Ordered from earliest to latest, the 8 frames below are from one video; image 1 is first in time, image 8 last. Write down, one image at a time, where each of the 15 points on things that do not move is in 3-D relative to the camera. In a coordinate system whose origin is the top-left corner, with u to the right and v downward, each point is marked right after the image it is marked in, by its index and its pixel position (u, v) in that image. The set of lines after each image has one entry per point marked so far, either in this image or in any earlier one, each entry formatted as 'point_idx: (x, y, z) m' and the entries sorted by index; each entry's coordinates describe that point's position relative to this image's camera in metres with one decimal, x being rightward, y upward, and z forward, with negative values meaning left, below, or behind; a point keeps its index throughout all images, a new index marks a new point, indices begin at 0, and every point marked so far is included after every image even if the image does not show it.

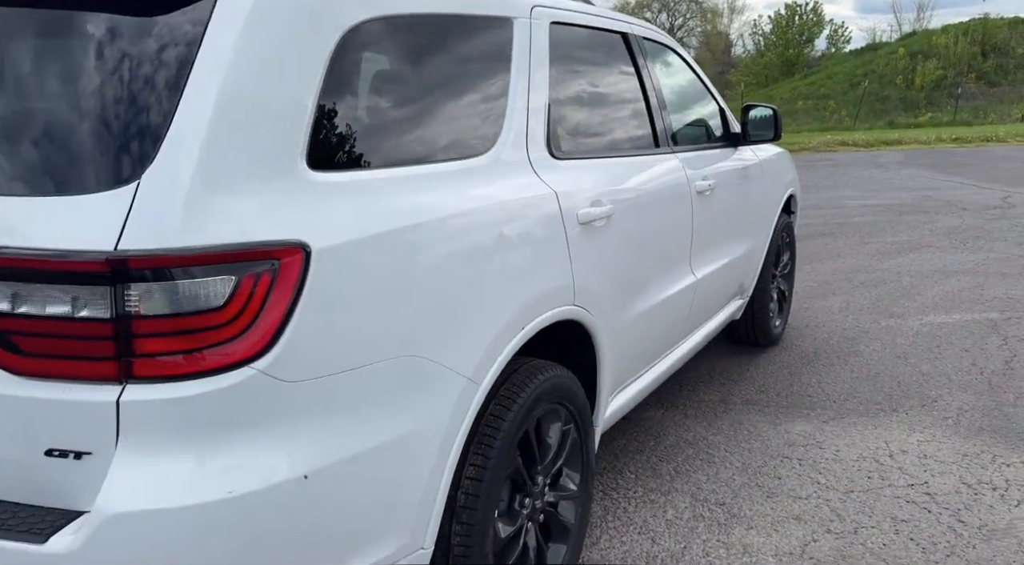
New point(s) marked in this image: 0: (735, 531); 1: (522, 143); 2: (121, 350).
0: (+0.9, -0.9, +3.0) m
1: (0.0, +0.4, +2.4) m
2: (-0.7, -0.1, +1.4) m
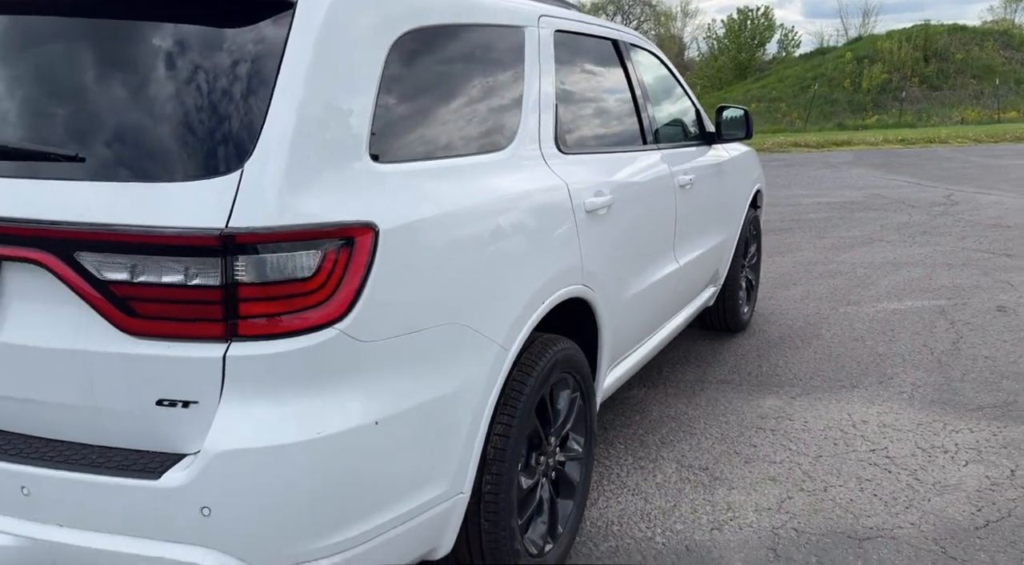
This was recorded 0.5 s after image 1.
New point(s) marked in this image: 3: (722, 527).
0: (+0.9, -0.9, +3.3) m
1: (+0.1, +0.5, +2.7) m
2: (-0.6, -0.1, +1.7) m
3: (+0.8, -0.9, +3.0) m
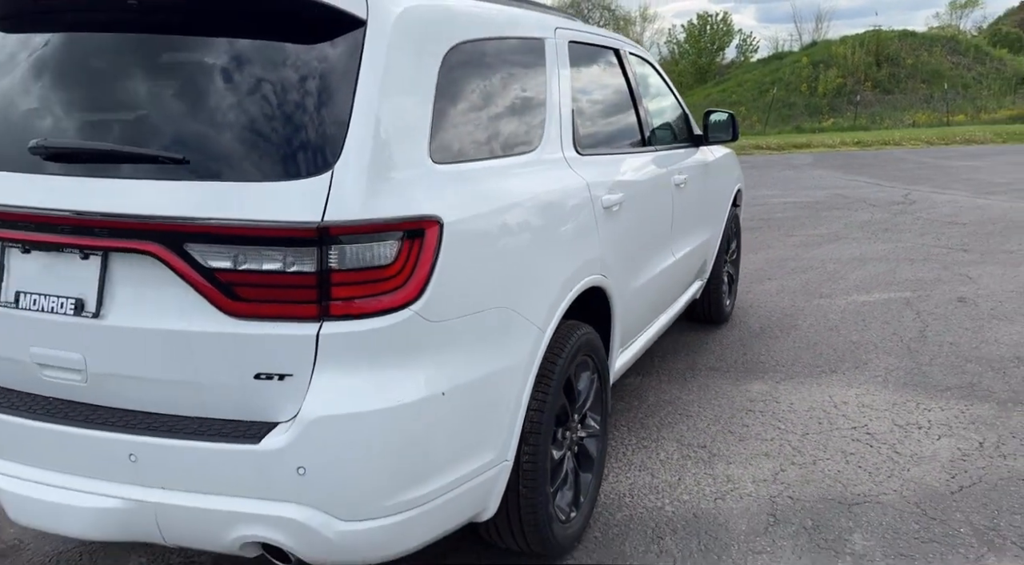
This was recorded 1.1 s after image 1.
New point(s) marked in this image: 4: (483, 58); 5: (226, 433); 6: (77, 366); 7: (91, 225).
0: (+0.9, -0.8, +3.6) m
1: (+0.2, +0.5, +2.9) m
2: (-0.5, 0.0, +1.9) m
3: (+0.9, -0.9, +3.3) m
4: (-0.1, +0.8, +2.6) m
5: (-0.7, -0.4, +2.0) m
6: (-1.1, -0.2, +2.0) m
7: (-1.0, +0.1, +1.9) m
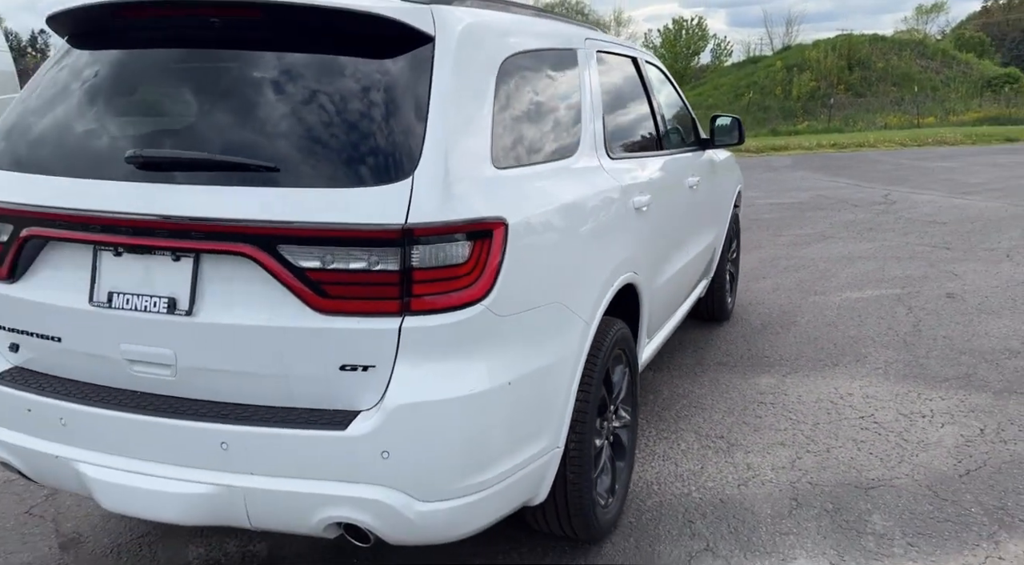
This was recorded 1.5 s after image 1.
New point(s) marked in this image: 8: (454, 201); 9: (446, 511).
0: (+1.1, -0.8, +3.8) m
1: (+0.3, +0.5, +3.1) m
2: (-0.3, 0.0, +2.0) m
3: (+1.1, -0.9, +3.5) m
4: (+0.1, +0.8, +2.8) m
5: (-0.5, -0.4, +2.1) m
6: (-0.9, -0.2, +2.1) m
7: (-0.8, +0.1, +2.0) m
8: (-0.2, +0.2, +2.1) m
9: (-0.2, -0.6, +2.1) m
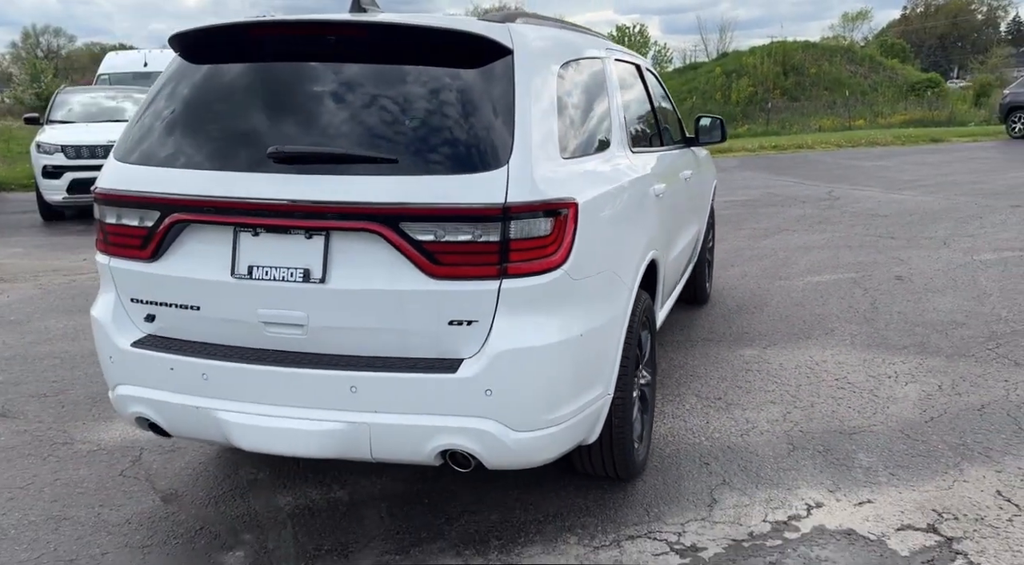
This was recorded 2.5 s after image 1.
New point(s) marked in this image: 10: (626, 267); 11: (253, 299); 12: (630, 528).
0: (+1.2, -0.7, +4.3) m
1: (+0.5, +0.6, +3.6) m
2: (0.0, +0.1, +2.5) m
3: (+1.2, -0.8, +4.0) m
4: (+0.2, +0.9, +3.2) m
5: (-0.3, -0.3, +2.5) m
6: (-0.7, -0.1, +2.5) m
7: (-0.6, +0.2, +2.4) m
8: (+0.1, +0.3, +2.5) m
9: (+0.1, -0.5, +2.6) m
10: (+0.5, +0.1, +3.1) m
11: (-0.9, -0.1, +2.6) m
12: (+0.5, -1.0, +3.1) m
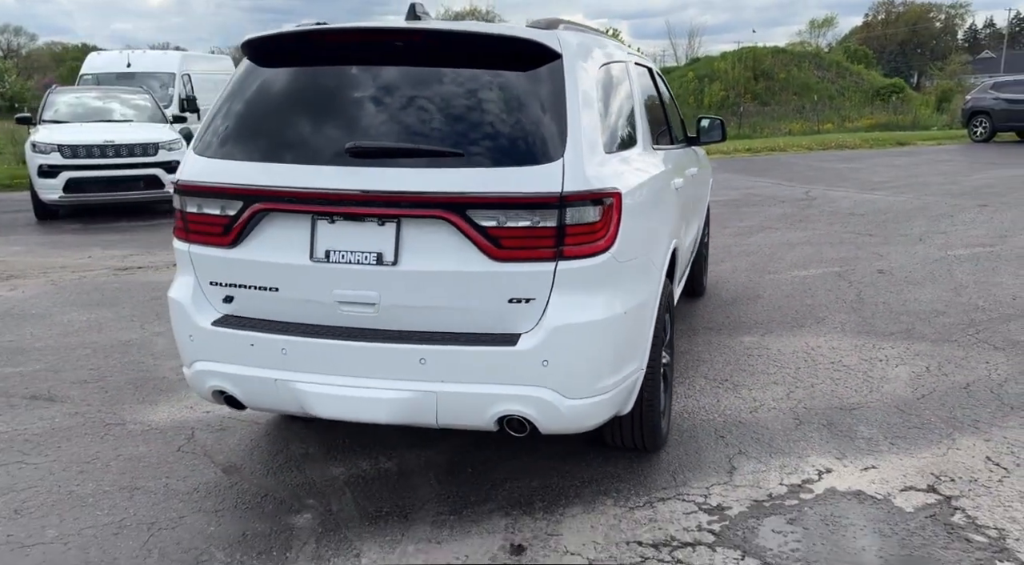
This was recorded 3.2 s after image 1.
0: (+1.4, -0.6, +4.6) m
1: (+0.6, +0.7, +3.9) m
2: (+0.2, +0.1, +2.7) m
3: (+1.4, -0.7, +4.3) m
4: (+0.4, +0.9, +3.5) m
5: (-0.1, -0.2, +2.8) m
6: (-0.5, -0.1, +2.8) m
7: (-0.4, +0.3, +2.7) m
8: (+0.3, +0.4, +2.8) m
9: (+0.3, -0.5, +2.9) m
10: (+0.6, +0.1, +3.4) m
11: (-0.7, 0.0, +2.8) m
12: (+0.6, -0.9, +3.3) m
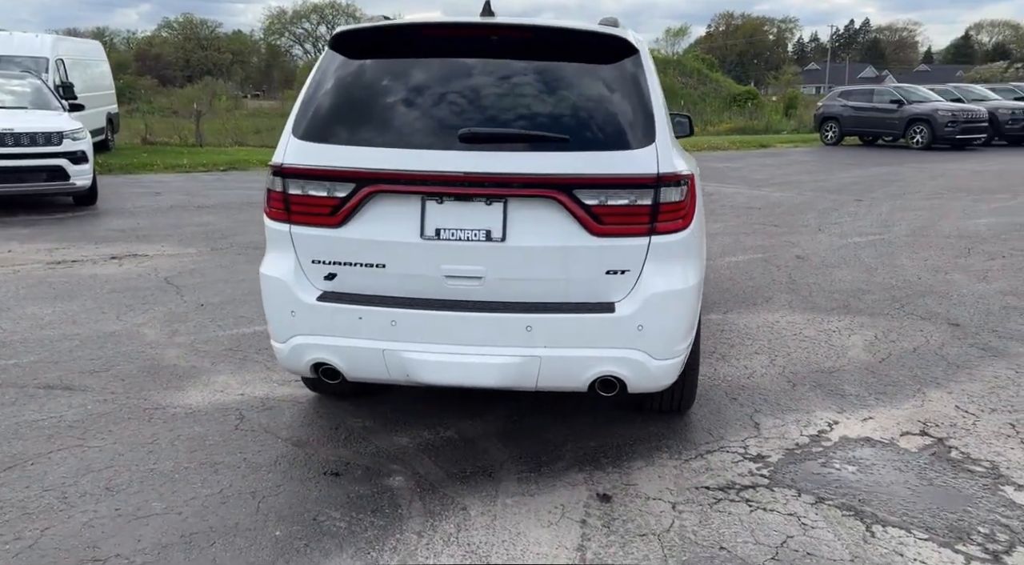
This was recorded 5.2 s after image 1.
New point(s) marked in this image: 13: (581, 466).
0: (+1.4, -0.5, +5.1) m
1: (+0.8, +0.8, +4.2) m
2: (+0.5, +0.3, +3.0) m
3: (+1.5, -0.6, +4.8) m
4: (+0.6, +1.0, +3.8) m
5: (+0.3, -0.1, +3.0) m
6: (-0.1, 0.0, +3.0) m
7: (0.0, +0.4, +2.9) m
8: (+0.6, +0.5, +3.1) m
9: (+0.6, -0.3, +3.2) m
10: (+0.9, +0.2, +3.7) m
11: (-0.3, +0.1, +3.0) m
12: (+0.9, -0.8, +3.7) m
13: (+0.3, -0.8, +3.5) m
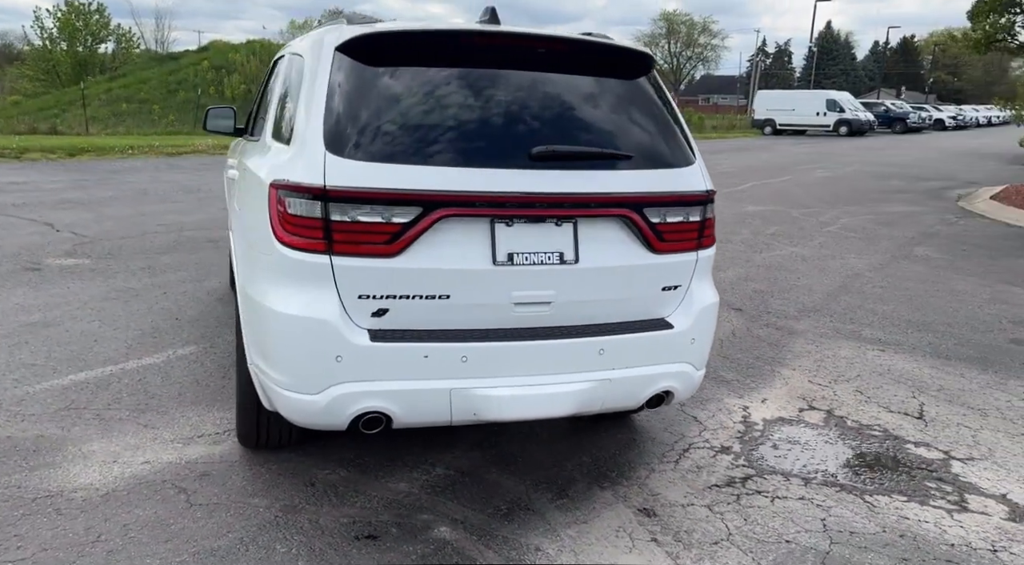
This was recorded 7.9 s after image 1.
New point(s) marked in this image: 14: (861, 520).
0: (+0.7, -0.5, +5.4) m
1: (+0.4, +0.8, +4.3) m
2: (+0.7, +0.2, +3.1) m
3: (+0.9, -0.6, +5.1) m
4: (+0.4, +1.0, +3.9) m
5: (+0.5, -0.2, +3.0) m
6: (+0.1, -0.1, +2.8) m
7: (+0.3, +0.3, +2.8) m
8: (+0.7, +0.4, +3.2) m
9: (+0.8, -0.4, +3.3) m
10: (+0.7, +0.2, +3.9) m
11: (0.0, 0.0, +2.7) m
12: (+0.8, -0.8, +3.9) m
13: (+0.4, -0.9, +3.4) m
14: (+1.4, -1.0, +3.2) m
